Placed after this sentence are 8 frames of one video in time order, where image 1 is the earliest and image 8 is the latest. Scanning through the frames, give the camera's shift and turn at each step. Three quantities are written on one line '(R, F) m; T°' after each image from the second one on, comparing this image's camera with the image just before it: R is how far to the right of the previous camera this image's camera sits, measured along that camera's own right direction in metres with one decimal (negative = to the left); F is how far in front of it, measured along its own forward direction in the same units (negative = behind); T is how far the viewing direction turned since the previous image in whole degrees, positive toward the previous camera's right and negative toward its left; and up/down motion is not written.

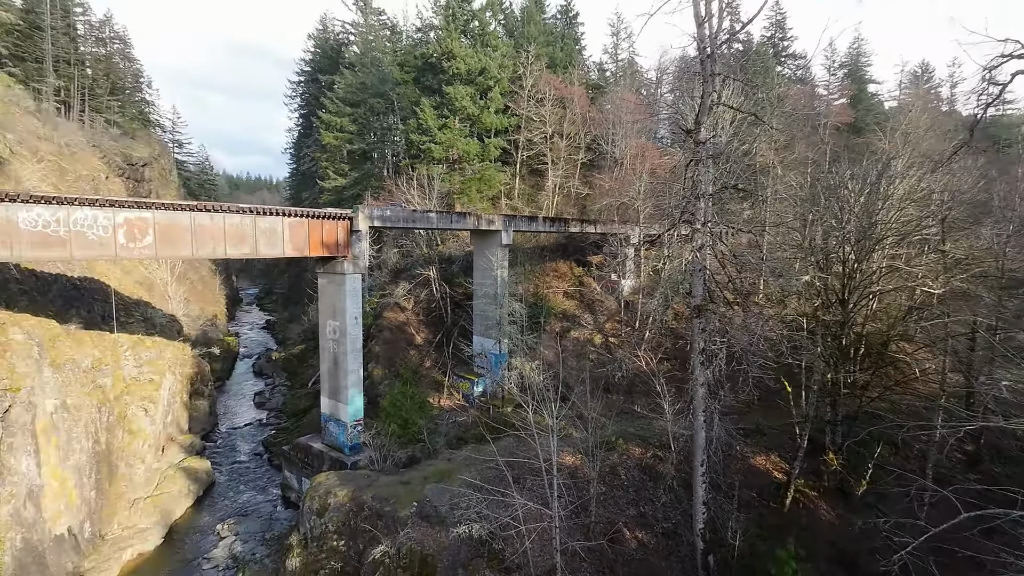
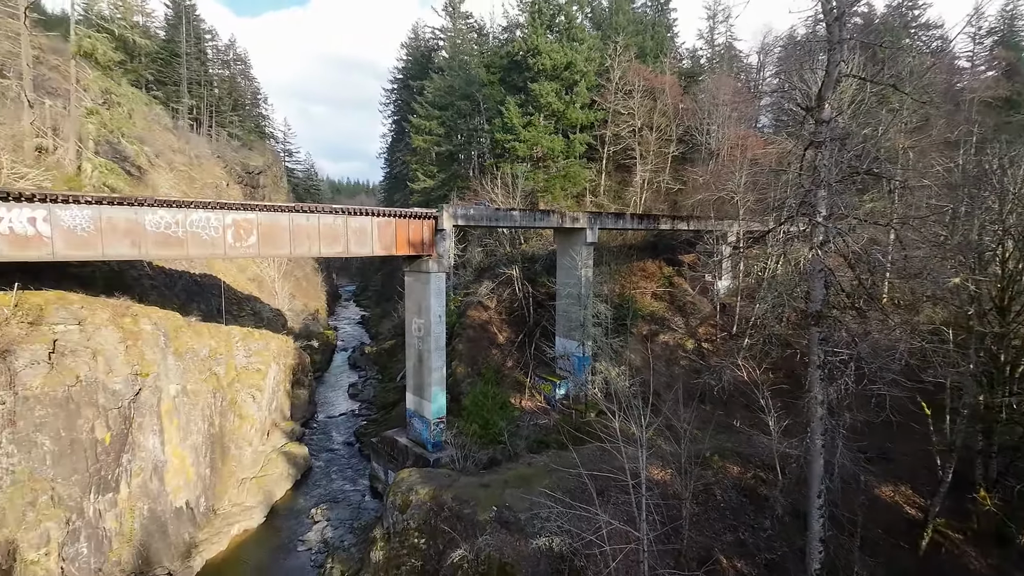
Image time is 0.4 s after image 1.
(0.0, +0.6) m; -10°
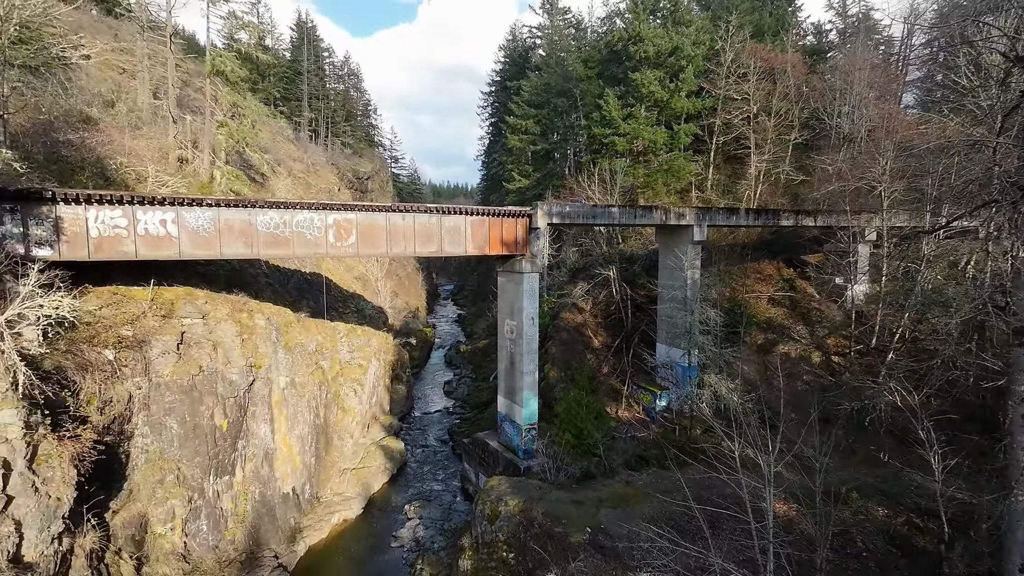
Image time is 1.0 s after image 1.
(-0.1, +0.9) m; -11°
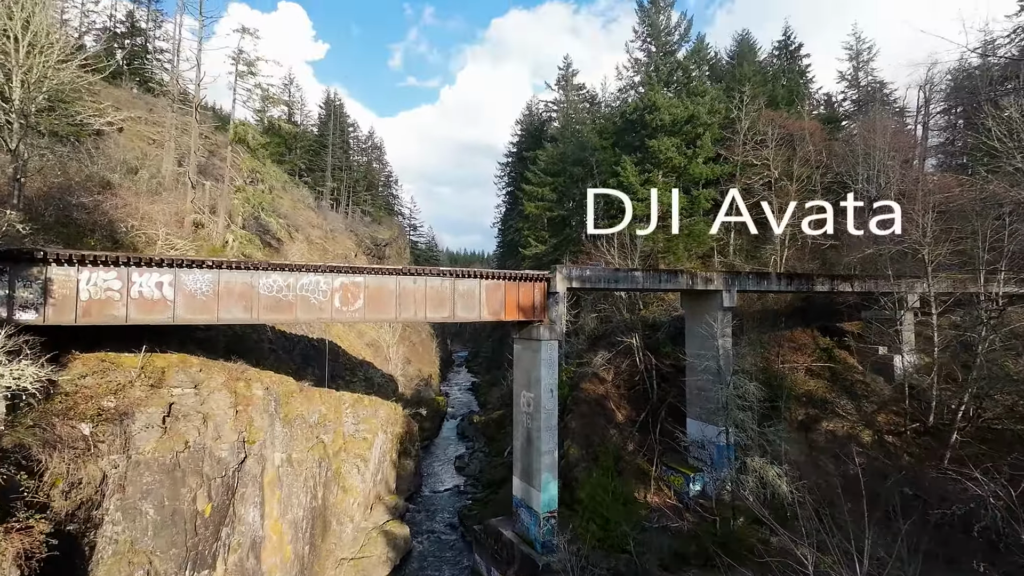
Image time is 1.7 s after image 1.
(-0.1, +1.1) m; -2°
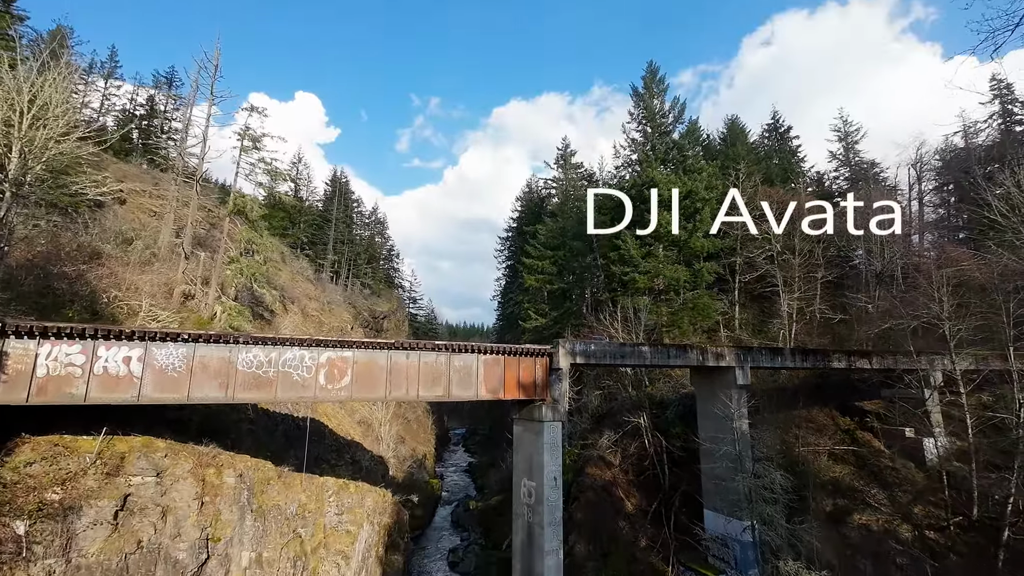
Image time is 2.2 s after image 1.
(0.0, +0.8) m; 0°
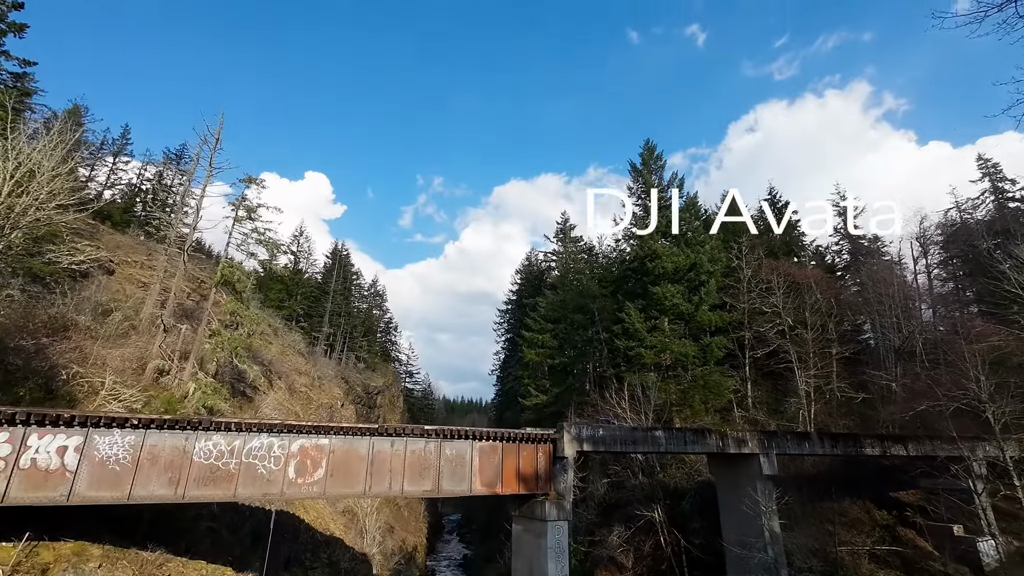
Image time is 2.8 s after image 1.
(0.0, +1.1) m; 0°
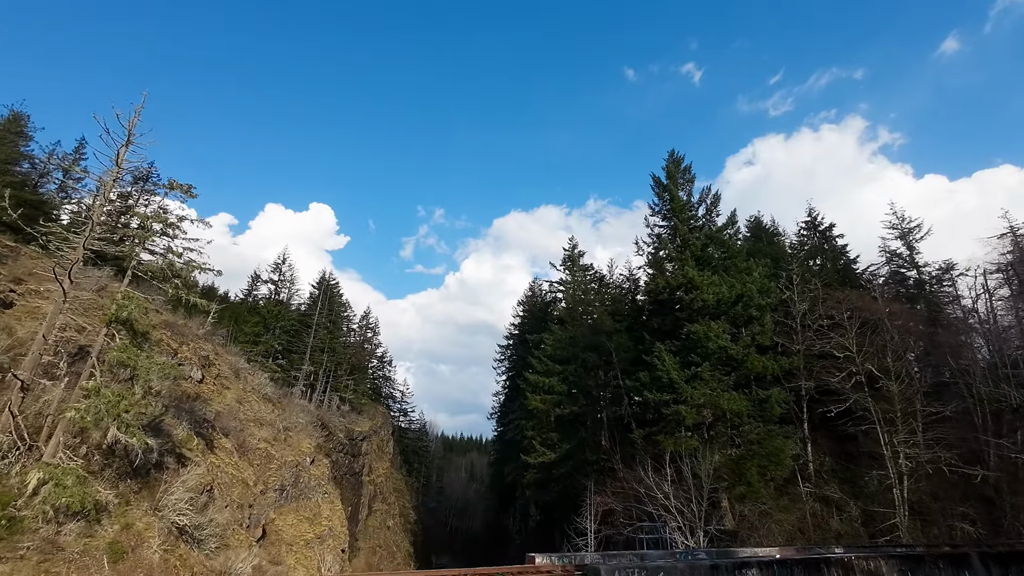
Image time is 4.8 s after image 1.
(0.0, +5.3) m; 0°
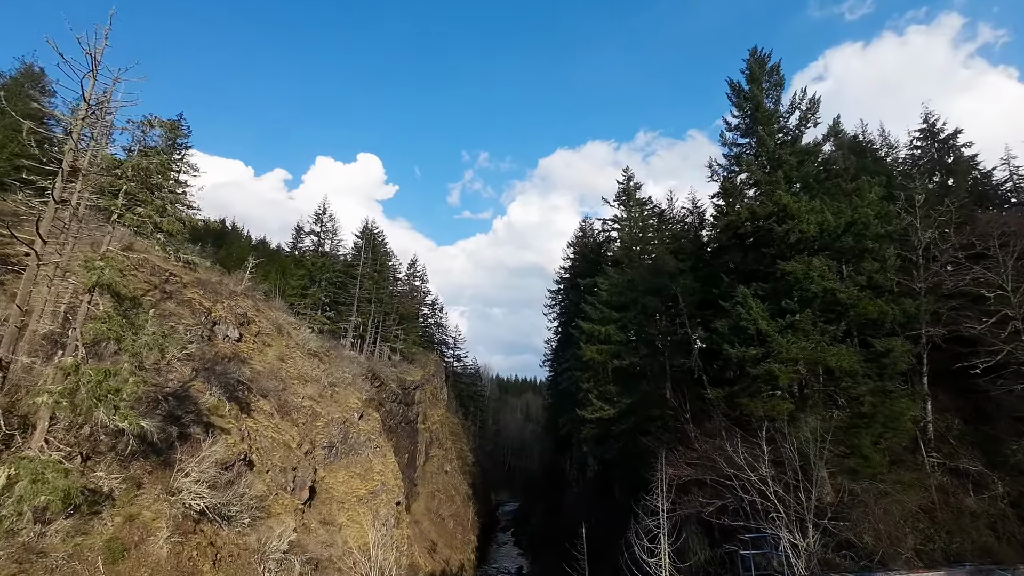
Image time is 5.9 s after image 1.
(0.0, +3.2) m; -6°
